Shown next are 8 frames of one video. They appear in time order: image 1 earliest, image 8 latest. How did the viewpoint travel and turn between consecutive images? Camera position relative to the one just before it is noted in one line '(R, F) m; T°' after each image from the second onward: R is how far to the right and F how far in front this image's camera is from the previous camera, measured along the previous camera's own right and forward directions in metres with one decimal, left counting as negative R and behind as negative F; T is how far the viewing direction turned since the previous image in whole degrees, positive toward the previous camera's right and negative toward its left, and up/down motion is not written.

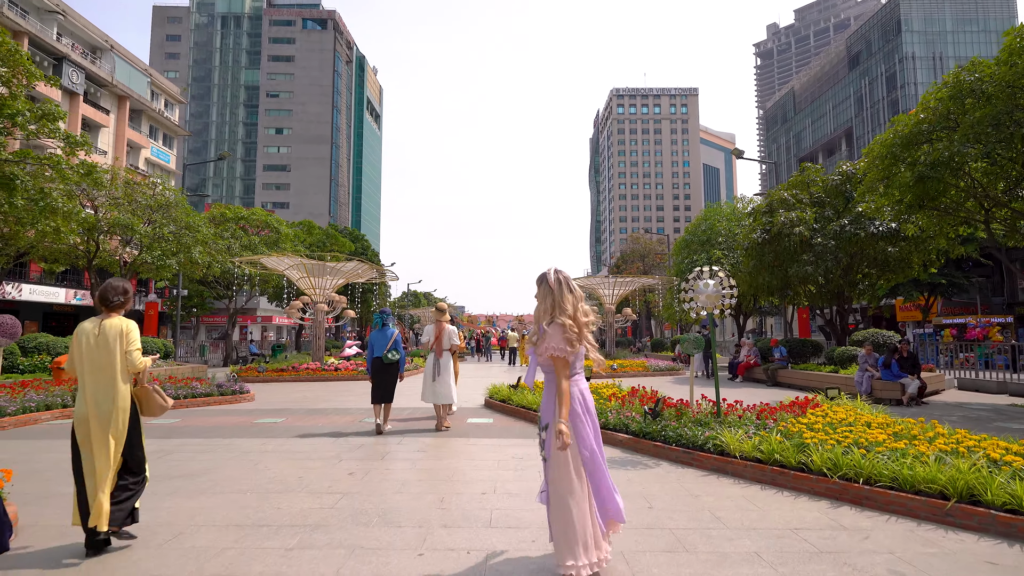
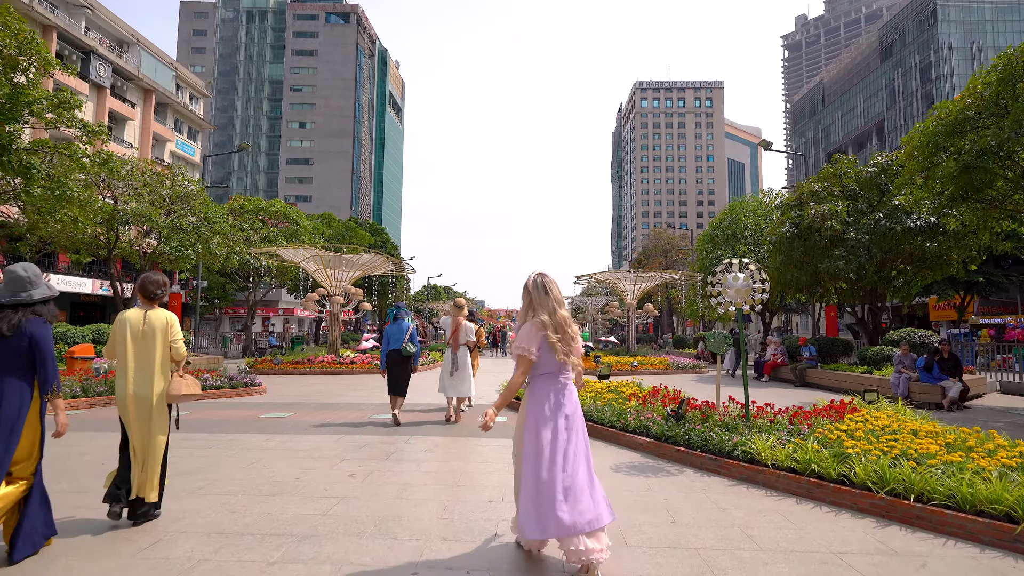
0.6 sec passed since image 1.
(+0.1, +0.4) m; -2°
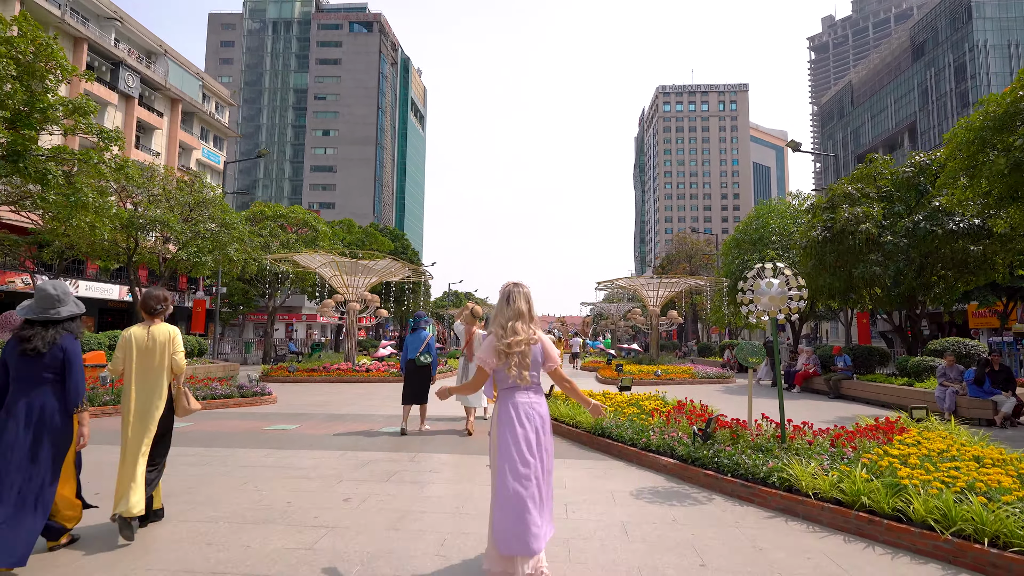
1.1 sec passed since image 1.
(+0.1, +0.5) m; -2°
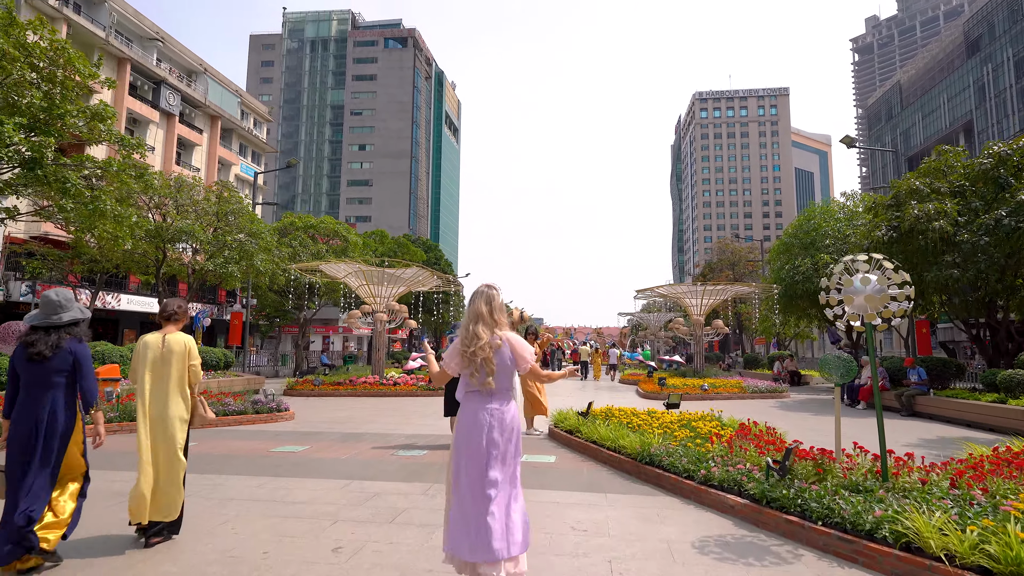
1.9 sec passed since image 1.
(+0.1, +1.0) m; -3°
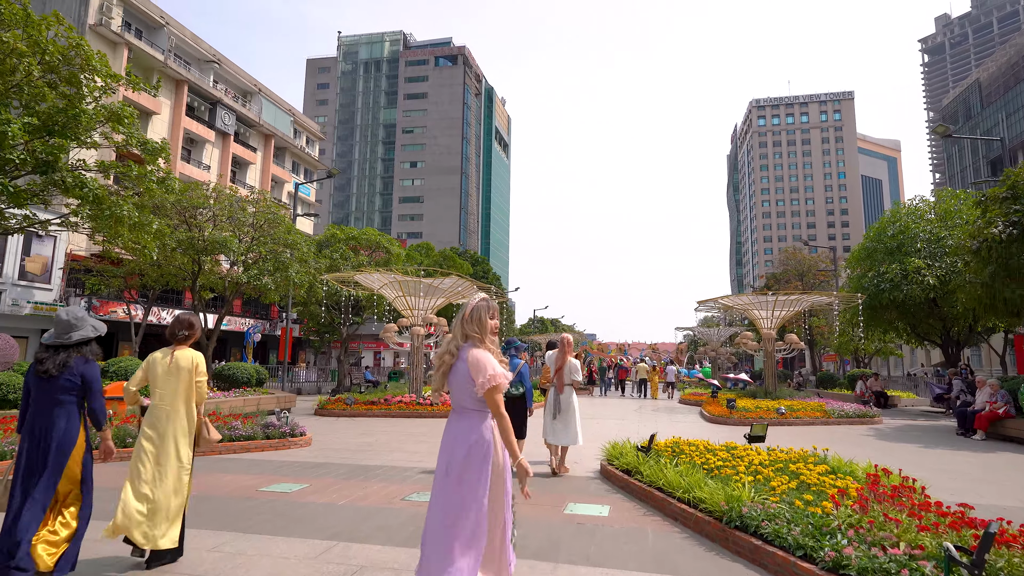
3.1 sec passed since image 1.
(+0.1, +1.6) m; -5°
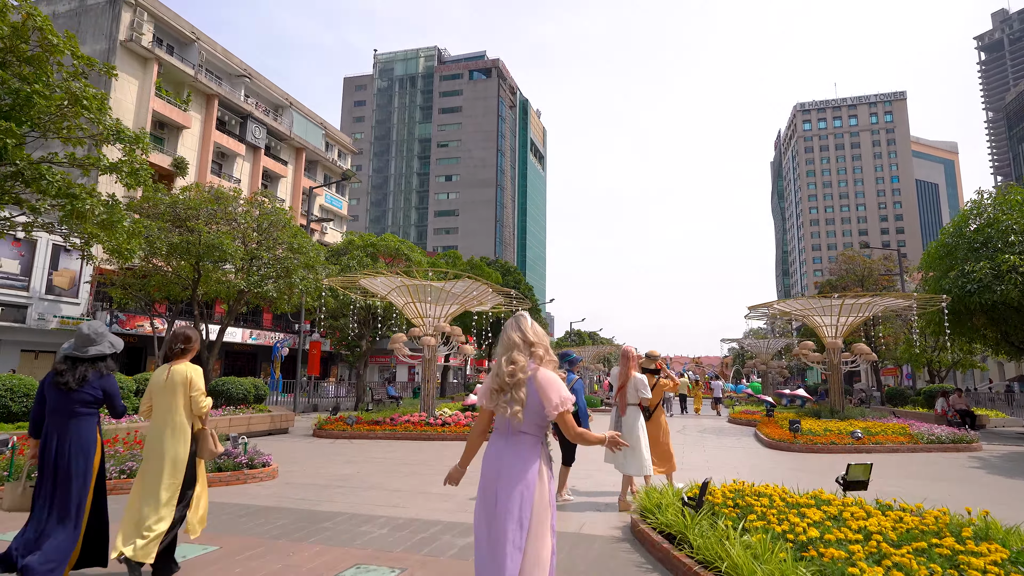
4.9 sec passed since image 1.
(+0.4, +2.0) m; -4°
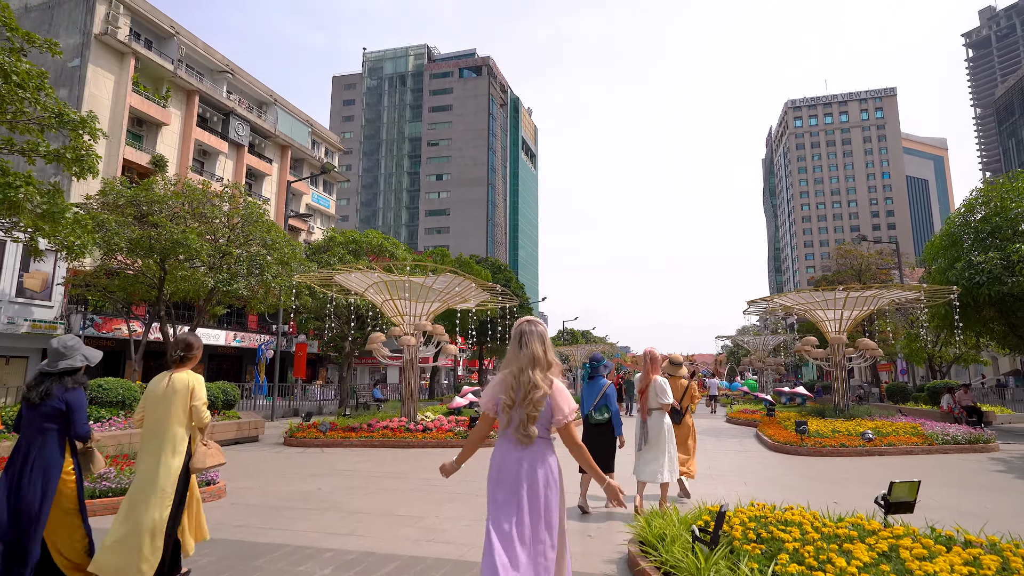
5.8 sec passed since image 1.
(+0.2, +1.0) m; +1°
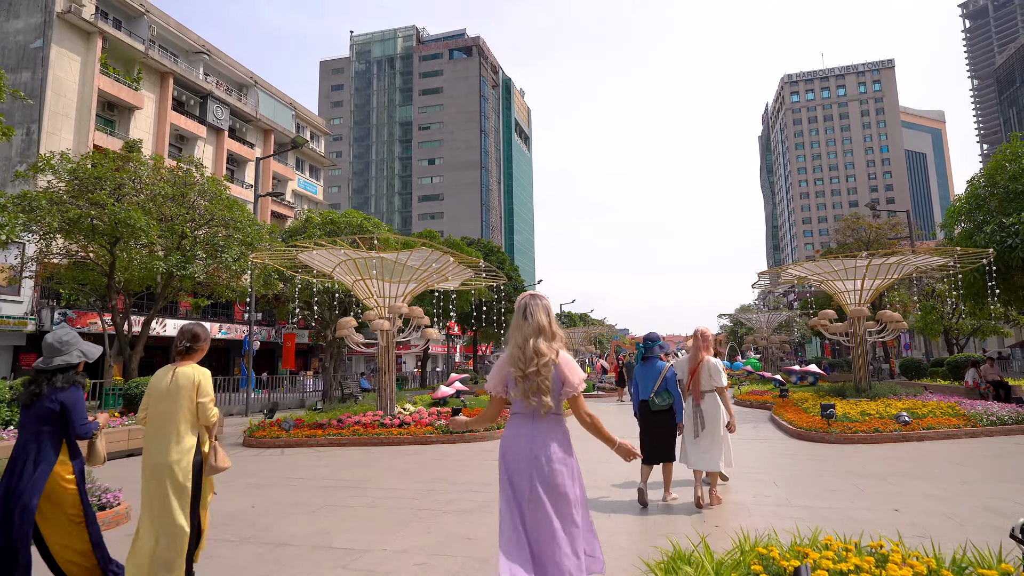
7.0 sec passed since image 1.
(+0.3, +1.5) m; 0°
